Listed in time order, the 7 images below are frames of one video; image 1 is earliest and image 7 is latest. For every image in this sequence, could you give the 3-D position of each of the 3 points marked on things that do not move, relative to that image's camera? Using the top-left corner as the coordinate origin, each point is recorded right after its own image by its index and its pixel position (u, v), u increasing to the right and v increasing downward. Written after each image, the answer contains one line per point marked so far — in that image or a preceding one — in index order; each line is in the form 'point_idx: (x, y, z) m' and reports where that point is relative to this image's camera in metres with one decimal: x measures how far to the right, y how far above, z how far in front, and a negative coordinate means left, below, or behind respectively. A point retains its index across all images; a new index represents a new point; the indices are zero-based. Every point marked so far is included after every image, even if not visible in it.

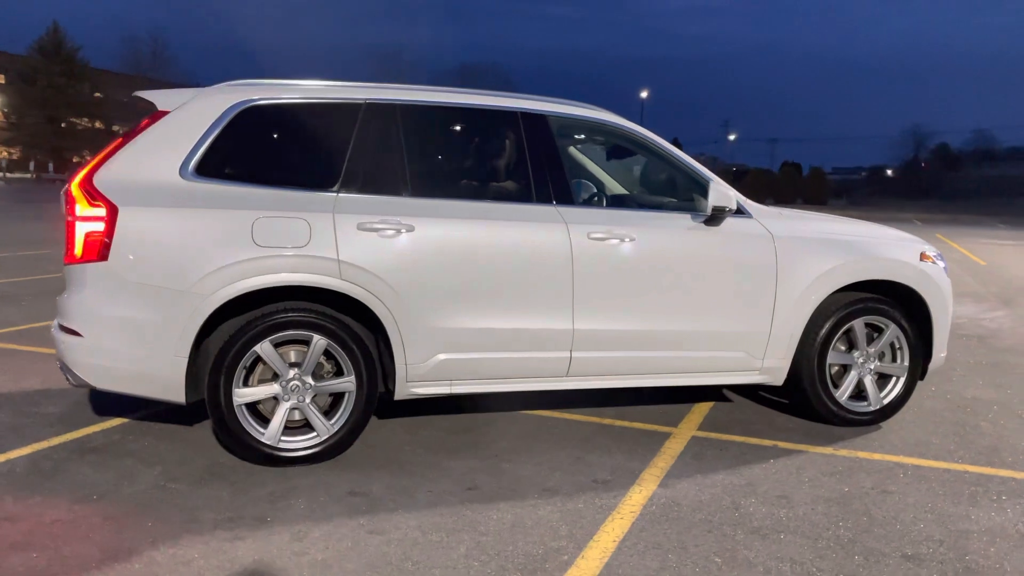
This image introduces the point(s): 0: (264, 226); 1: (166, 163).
0: (-1.2, +0.3, +4.0) m
1: (-1.7, +0.6, +4.0) m
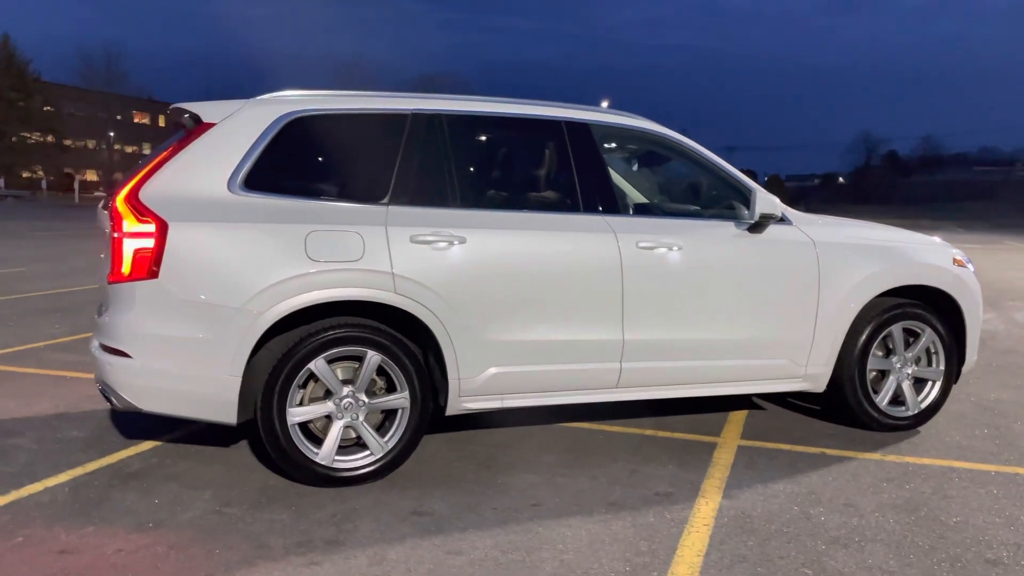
0: (-0.9, +0.2, +3.9) m
1: (-1.4, +0.5, +3.9) m
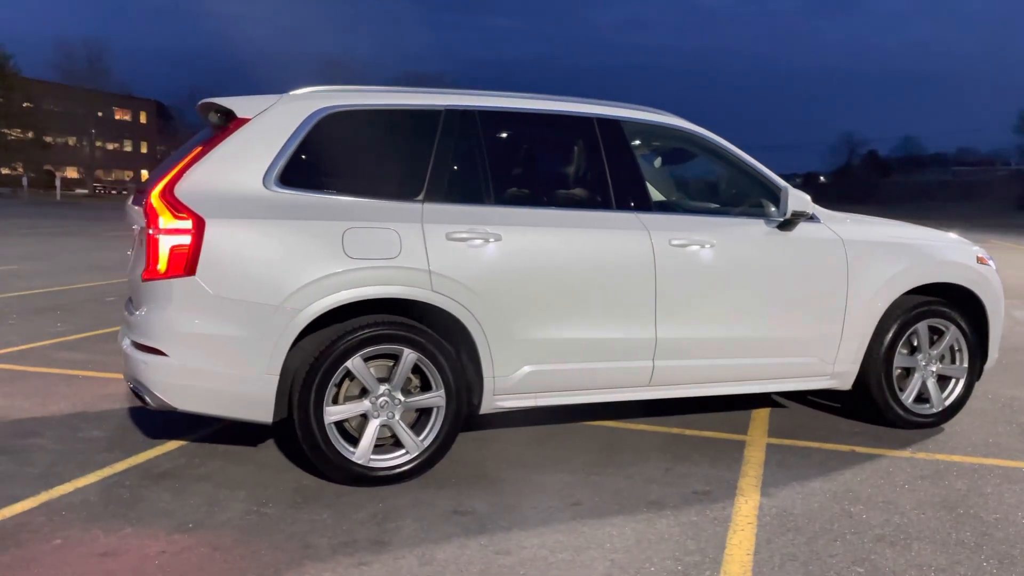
0: (-0.8, +0.2, +3.8) m
1: (-1.2, +0.5, +3.9) m
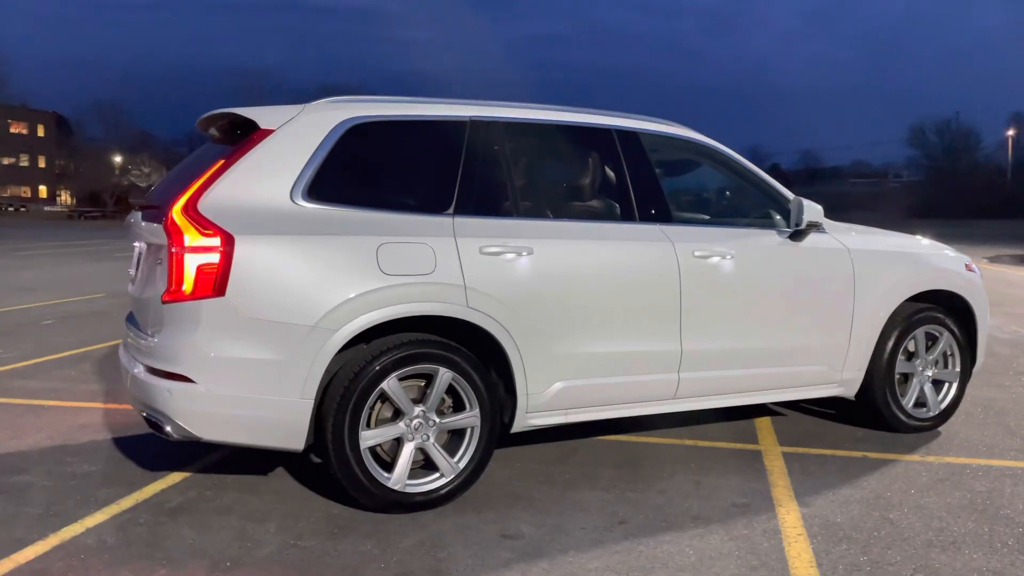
0: (-0.6, +0.2, +3.7) m
1: (-1.1, +0.5, +3.7) m
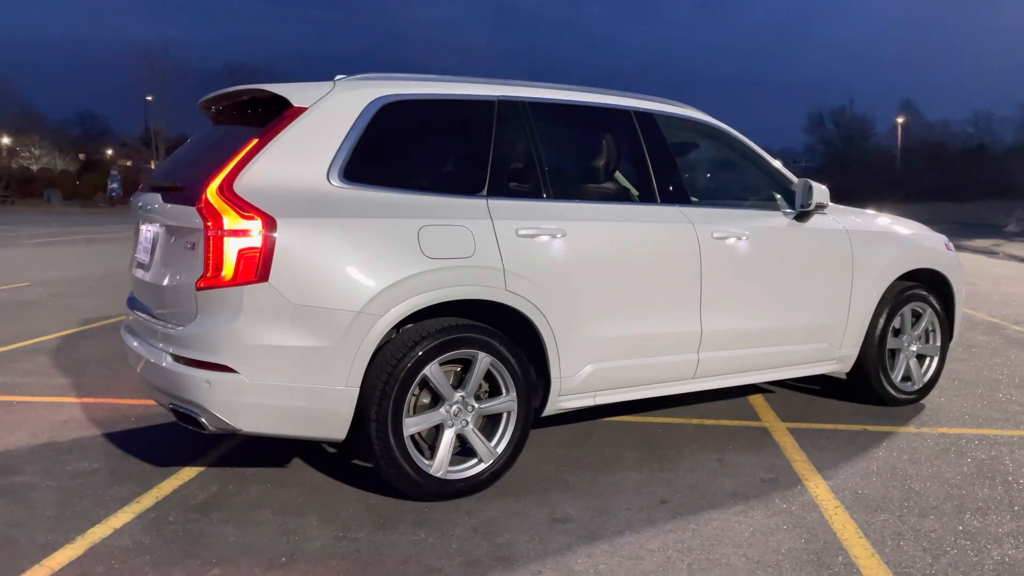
0: (-0.4, +0.2, +3.6) m
1: (-0.9, +0.5, +3.5) m
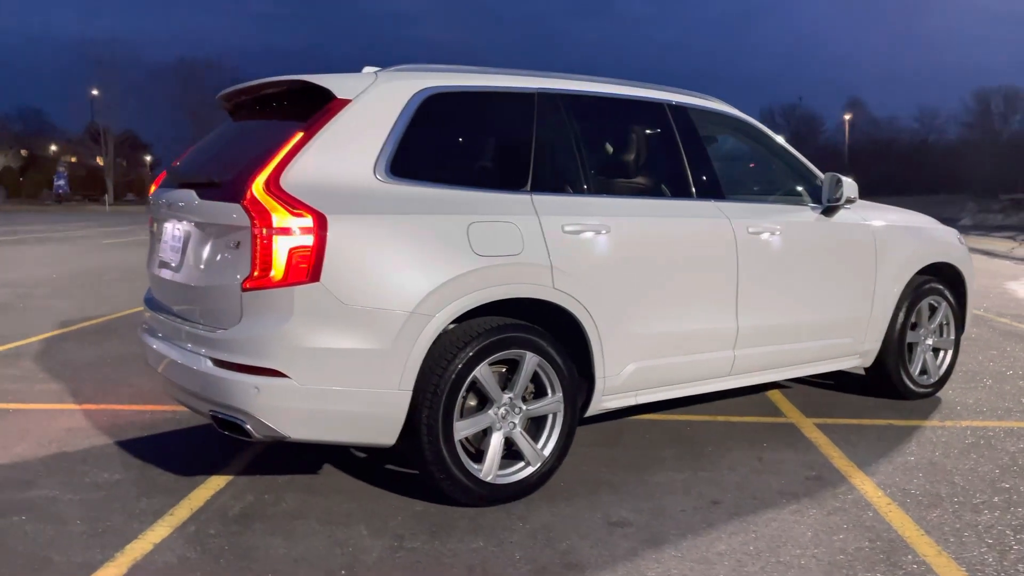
0: (-0.1, +0.2, +3.5) m
1: (-0.6, +0.5, +3.4) m
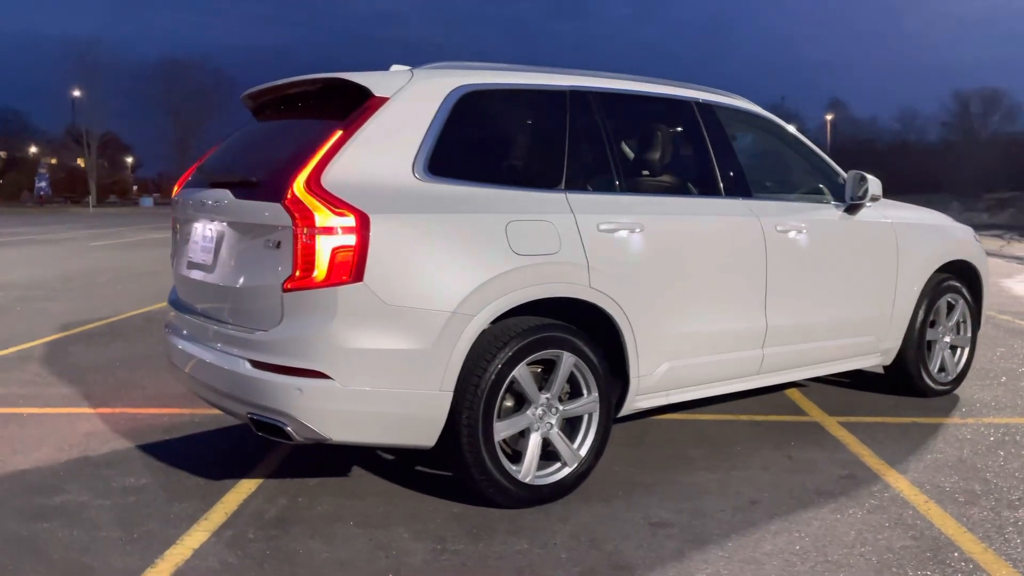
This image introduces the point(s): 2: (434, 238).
0: (0.0, +0.2, +3.4) m
1: (-0.5, +0.5, +3.3) m
2: (-0.3, +0.2, +3.2) m
